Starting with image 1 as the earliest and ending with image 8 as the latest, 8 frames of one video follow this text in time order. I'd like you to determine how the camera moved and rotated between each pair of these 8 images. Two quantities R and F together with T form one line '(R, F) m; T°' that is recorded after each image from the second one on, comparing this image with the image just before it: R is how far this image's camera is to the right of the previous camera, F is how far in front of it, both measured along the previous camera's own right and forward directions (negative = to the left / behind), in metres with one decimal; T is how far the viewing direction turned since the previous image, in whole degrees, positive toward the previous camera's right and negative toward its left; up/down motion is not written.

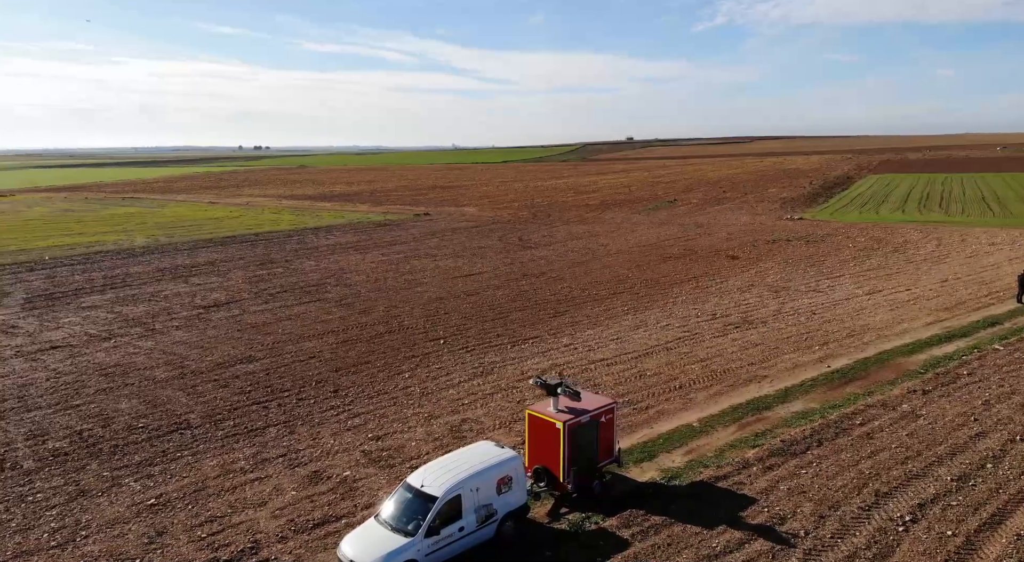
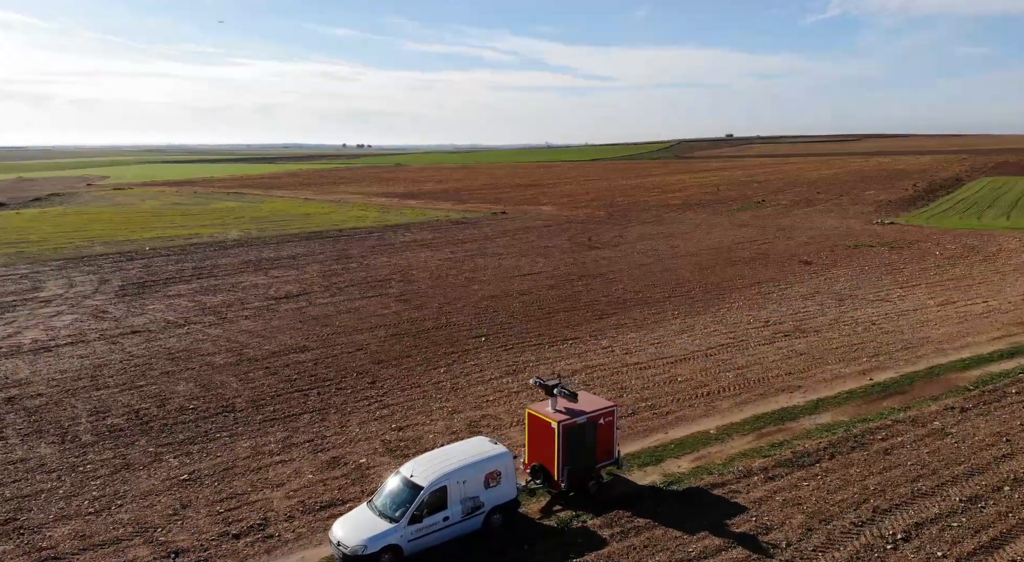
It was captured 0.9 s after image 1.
(+1.9, -0.4) m; -7°
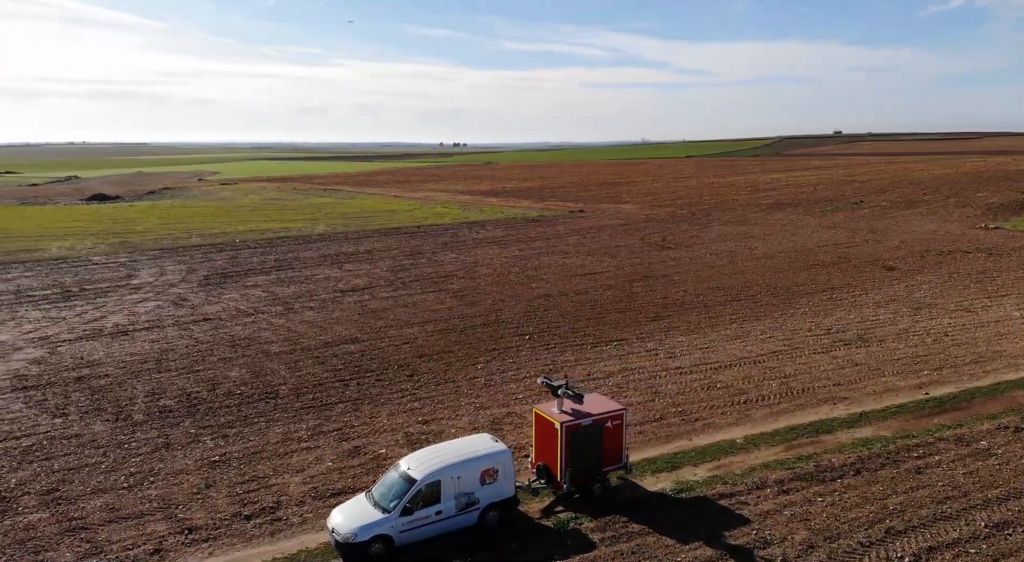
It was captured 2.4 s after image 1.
(+1.8, 0.0) m; -7°
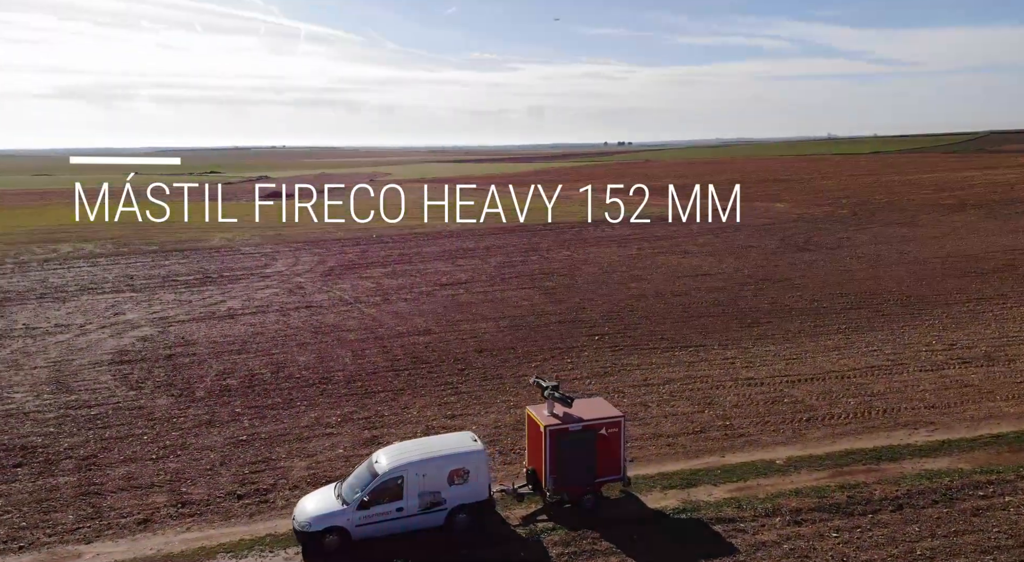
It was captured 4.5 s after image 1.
(+3.5, +1.2) m; -13°
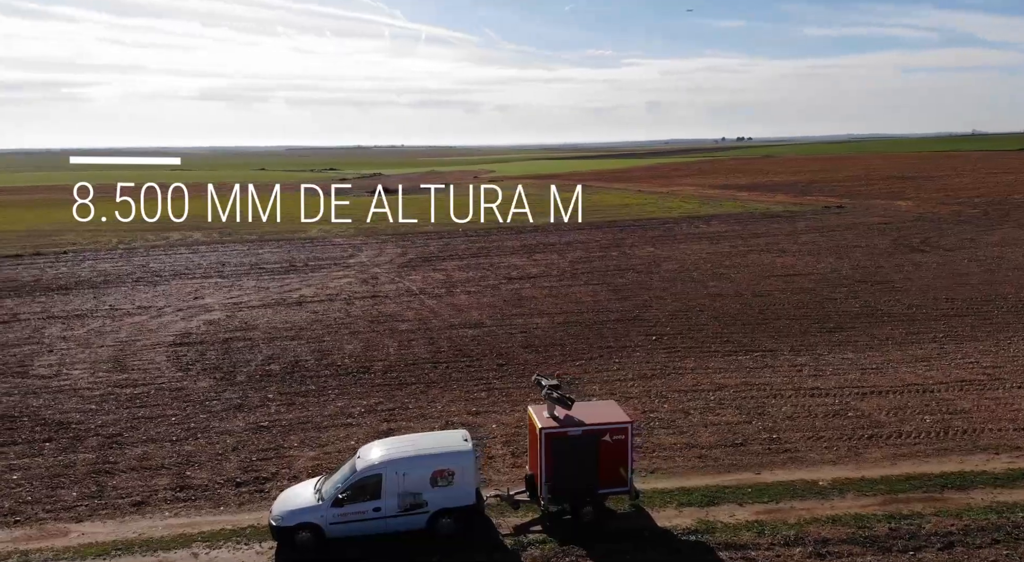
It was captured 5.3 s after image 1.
(+2.0, +1.3) m; -9°
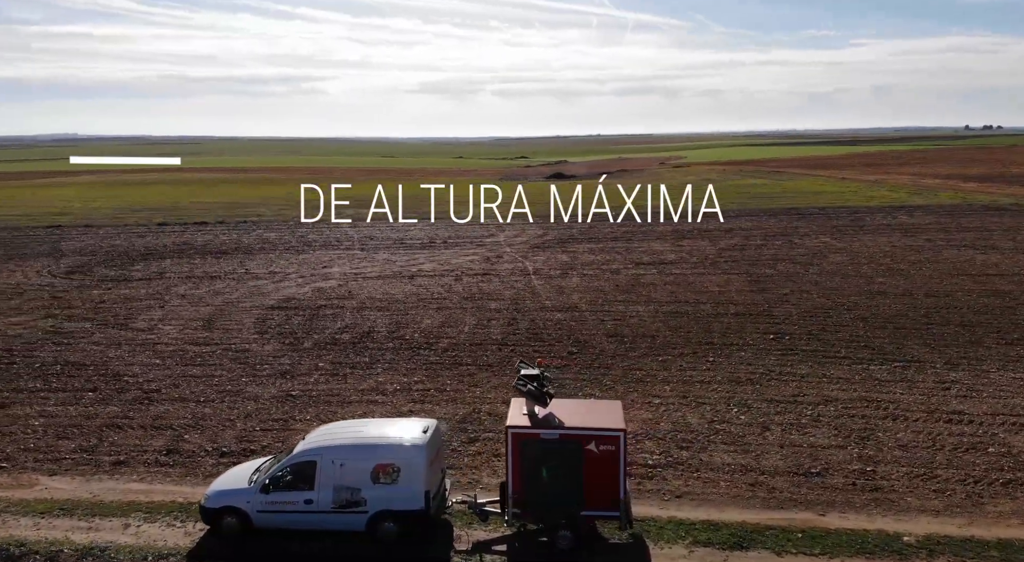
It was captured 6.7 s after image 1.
(+3.1, +2.9) m; -15°
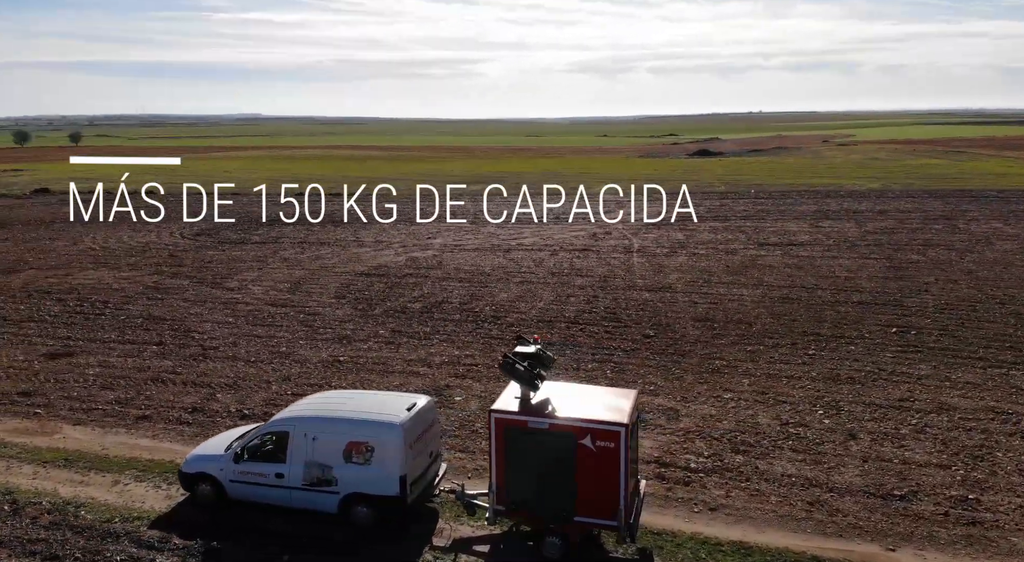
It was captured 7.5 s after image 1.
(+1.8, +1.8) m; -11°
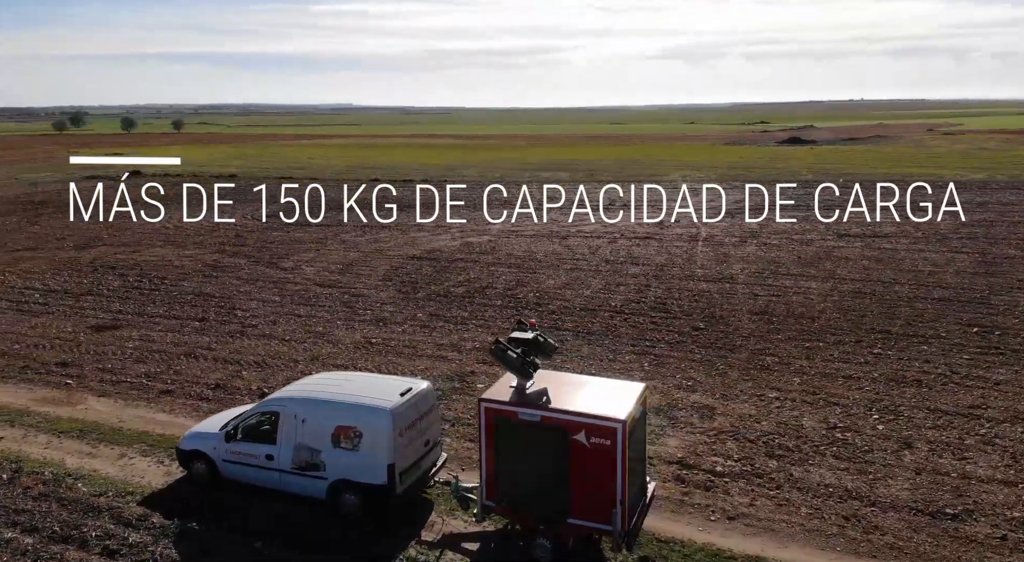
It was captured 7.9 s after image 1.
(+0.9, +0.8) m; -6°
